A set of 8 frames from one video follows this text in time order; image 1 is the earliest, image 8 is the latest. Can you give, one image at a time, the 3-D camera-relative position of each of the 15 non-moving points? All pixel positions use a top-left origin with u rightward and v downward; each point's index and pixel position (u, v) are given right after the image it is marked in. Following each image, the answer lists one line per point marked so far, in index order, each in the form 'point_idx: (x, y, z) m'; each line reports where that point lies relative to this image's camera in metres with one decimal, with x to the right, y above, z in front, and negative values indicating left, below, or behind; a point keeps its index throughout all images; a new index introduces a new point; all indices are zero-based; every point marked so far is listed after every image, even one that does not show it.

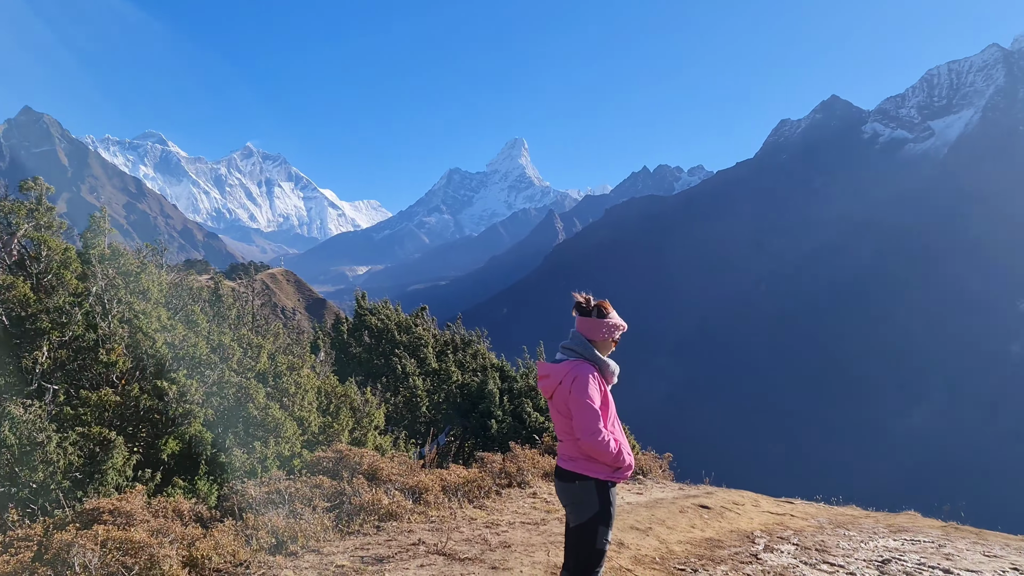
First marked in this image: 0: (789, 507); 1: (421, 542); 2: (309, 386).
0: (+3.3, -2.6, +10.4) m
1: (-0.7, -2.0, +6.7) m
2: (-3.4, -1.7, +14.7) m
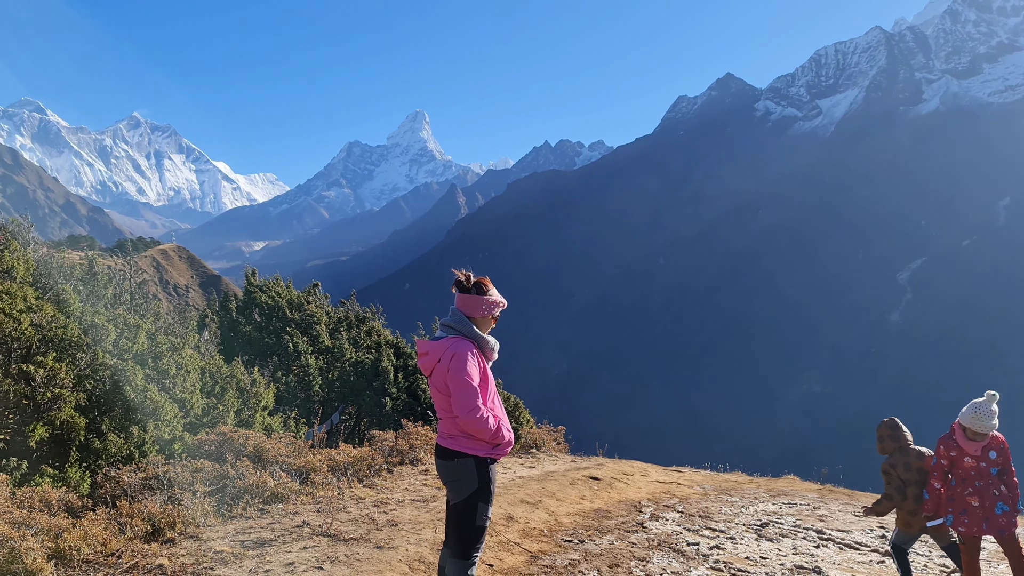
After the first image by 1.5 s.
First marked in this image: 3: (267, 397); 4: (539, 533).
0: (+2.0, -2.3, +10.7) m
1: (-1.6, -1.8, +6.6) m
2: (-5.2, -1.3, +14.2) m
3: (-4.6, -2.1, +16.6) m
4: (+0.2, -2.0, +7.2) m
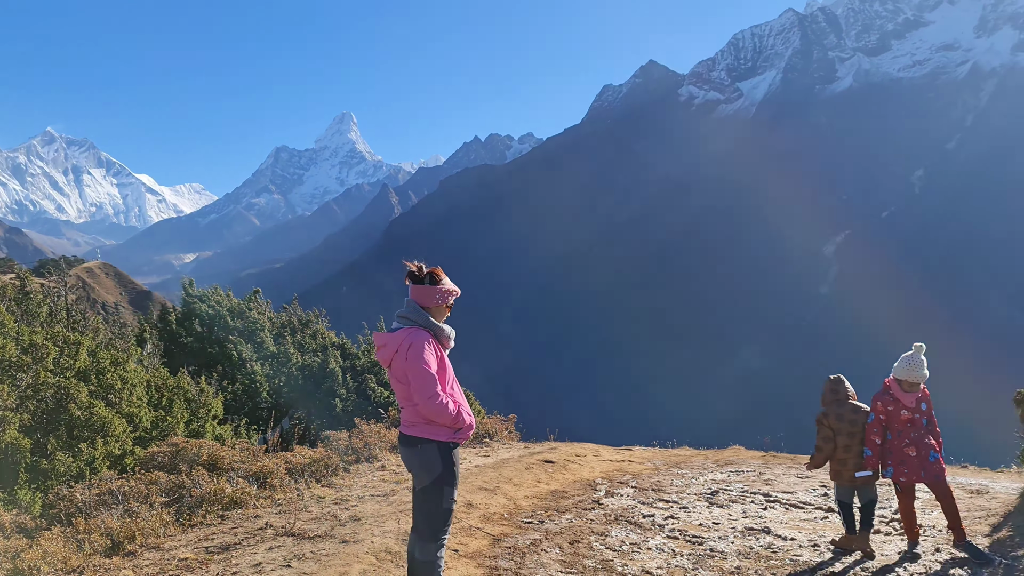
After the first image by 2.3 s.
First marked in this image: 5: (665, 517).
0: (+1.4, -2.1, +11.0) m
1: (-1.9, -1.8, +6.7) m
2: (-6.0, -1.5, +14.0) m
3: (-5.6, -2.2, +16.4) m
4: (-0.1, -1.9, +7.3) m
5: (+1.3, -2.0, +7.5) m
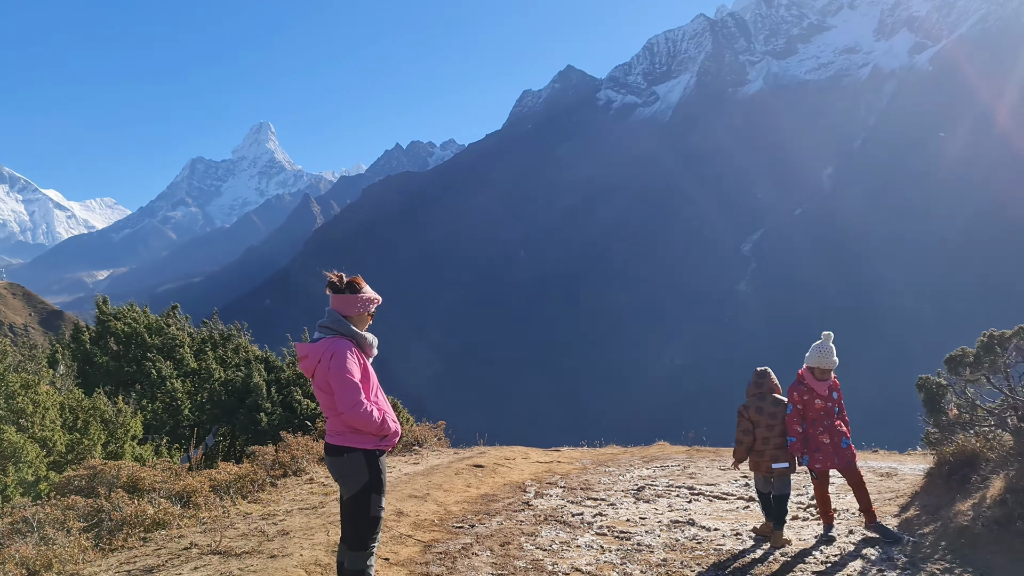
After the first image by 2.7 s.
0: (+0.6, -2.1, +11.1) m
1: (-2.4, -1.9, +6.5) m
2: (-7.1, -1.8, +13.5) m
3: (-6.9, -2.6, +15.9) m
4: (-0.7, -2.0, +7.4) m
5: (+0.7, -2.0, +7.6) m
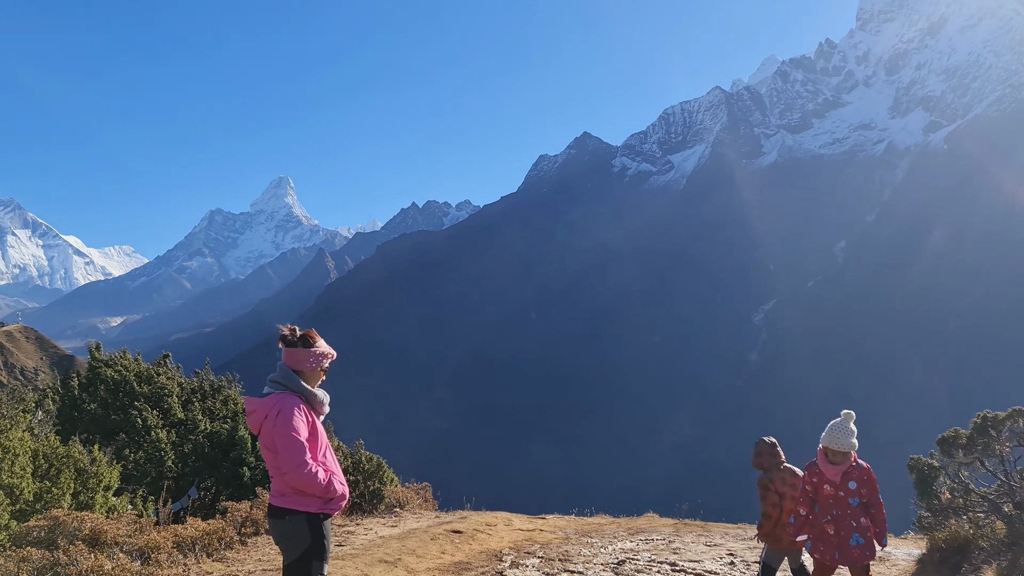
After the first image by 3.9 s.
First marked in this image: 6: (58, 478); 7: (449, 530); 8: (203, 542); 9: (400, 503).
0: (+0.3, -2.9, +10.8) m
1: (-2.6, -2.3, +6.3) m
2: (-7.3, -2.5, +13.3) m
3: (-7.0, -3.4, +15.7) m
4: (-0.9, -2.4, +7.1) m
5: (+0.5, -2.5, +7.3) m
6: (-4.9, -2.0, +9.3) m
7: (-0.7, -2.7, +9.6) m
8: (-2.9, -2.4, +8.2) m
9: (-1.5, -2.9, +11.9) m
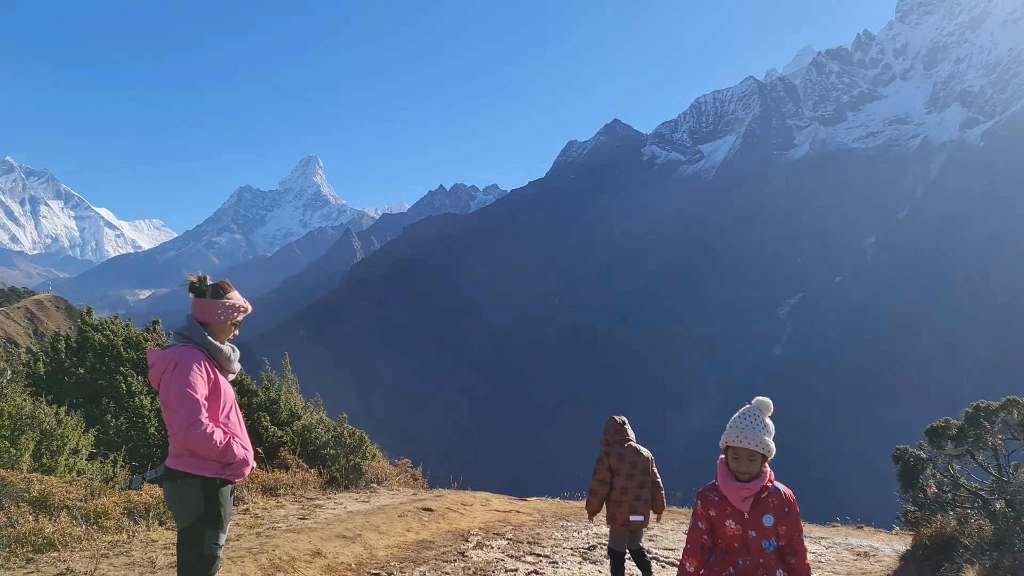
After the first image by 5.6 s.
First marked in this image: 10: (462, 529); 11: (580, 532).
0: (+0.1, -2.6, +10.4) m
1: (-3.0, -1.9, +6.0) m
2: (-7.5, -1.9, +13.2) m
3: (-7.1, -2.8, +15.5) m
4: (-1.3, -2.1, +6.7) m
5: (+0.1, -2.2, +6.9) m
6: (-5.1, -1.6, +9.1) m
7: (-1.0, -2.3, +9.3) m
8: (-3.2, -2.0, +7.9) m
9: (-1.8, -2.5, +11.6) m
10: (-0.5, -2.4, +8.6) m
11: (+0.7, -2.4, +8.8) m
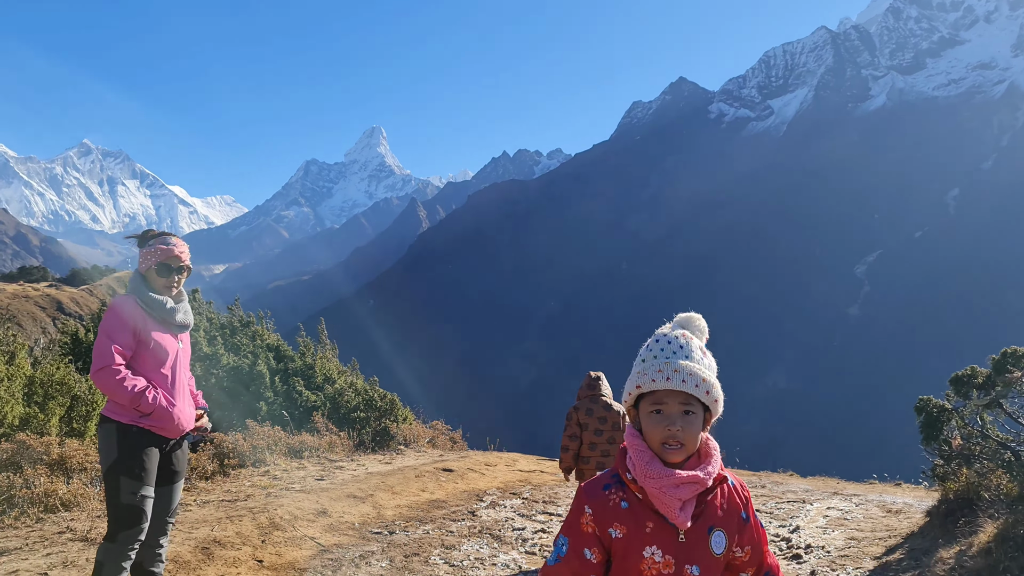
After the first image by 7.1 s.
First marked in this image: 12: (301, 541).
0: (+0.4, -2.1, +10.2) m
1: (-3.0, -1.7, +6.0) m
2: (-6.9, -1.4, +13.5) m
3: (-6.4, -2.2, +15.9) m
4: (-1.3, -1.8, +6.7) m
5: (+0.2, -1.9, +6.7) m
6: (-4.9, -1.3, +9.3) m
7: (-0.8, -1.9, +9.2) m
8: (-3.1, -1.7, +8.0) m
9: (-1.3, -2.0, +11.6) m
10: (-0.3, -2.0, +8.5) m
11: (+0.9, -2.0, +8.6) m
12: (-1.5, -1.8, +6.1) m
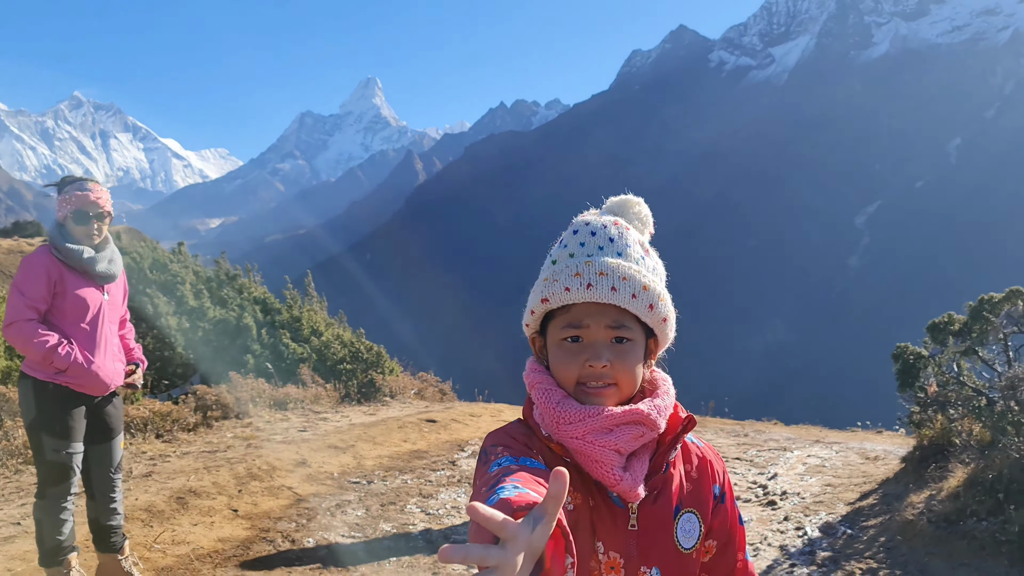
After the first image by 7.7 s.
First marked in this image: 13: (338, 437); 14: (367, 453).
0: (+0.2, -1.5, +10.3) m
1: (-3.2, -1.3, +6.1) m
2: (-7.1, -0.7, +13.5) m
3: (-6.6, -1.4, +15.9) m
4: (-1.4, -1.4, +6.7) m
5: (0.0, -1.5, +6.8) m
6: (-5.1, -0.8, +9.3) m
7: (-0.9, -1.4, +9.2) m
8: (-3.3, -1.2, +8.0) m
9: (-1.5, -1.4, +11.6) m
10: (-0.5, -1.5, +8.5) m
11: (+0.7, -1.5, +8.6) m
12: (-1.6, -1.4, +6.1) m
13: (-1.6, -1.4, +8.1) m
14: (-1.3, -1.4, +7.7) m
